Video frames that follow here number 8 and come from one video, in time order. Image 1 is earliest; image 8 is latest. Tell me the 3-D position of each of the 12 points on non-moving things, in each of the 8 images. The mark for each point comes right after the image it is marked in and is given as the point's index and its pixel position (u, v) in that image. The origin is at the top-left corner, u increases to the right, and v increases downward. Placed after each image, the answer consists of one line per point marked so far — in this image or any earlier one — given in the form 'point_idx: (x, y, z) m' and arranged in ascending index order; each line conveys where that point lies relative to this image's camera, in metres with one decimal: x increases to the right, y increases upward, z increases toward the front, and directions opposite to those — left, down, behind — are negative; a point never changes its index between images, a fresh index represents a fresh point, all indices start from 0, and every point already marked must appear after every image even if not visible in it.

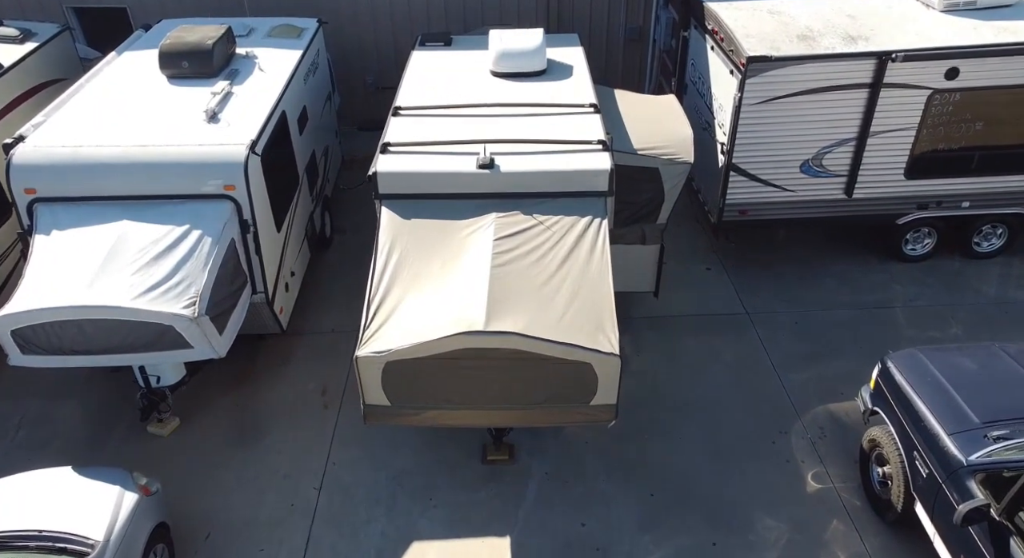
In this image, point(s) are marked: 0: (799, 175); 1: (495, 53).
0: (+3.1, +1.1, +7.7) m
1: (-0.2, +2.4, +7.5) m
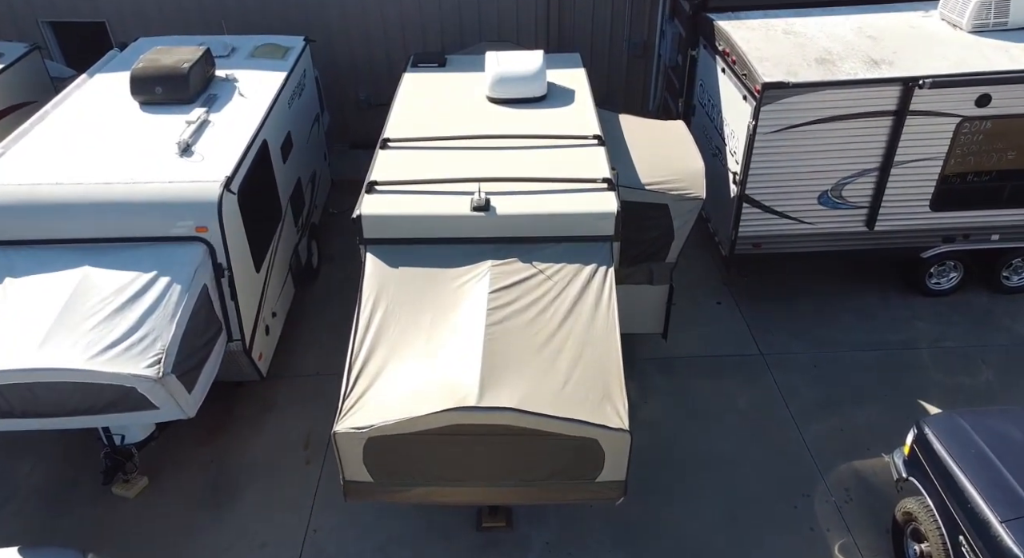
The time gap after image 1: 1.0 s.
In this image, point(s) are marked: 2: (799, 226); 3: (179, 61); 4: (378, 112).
0: (+3.1, +0.7, +7.2) m
1: (-0.2, +2.0, +7.0) m
2: (+2.9, +0.6, +7.3) m
3: (-3.3, +2.2, +7.0) m
4: (-2.1, +2.6, +11.0) m
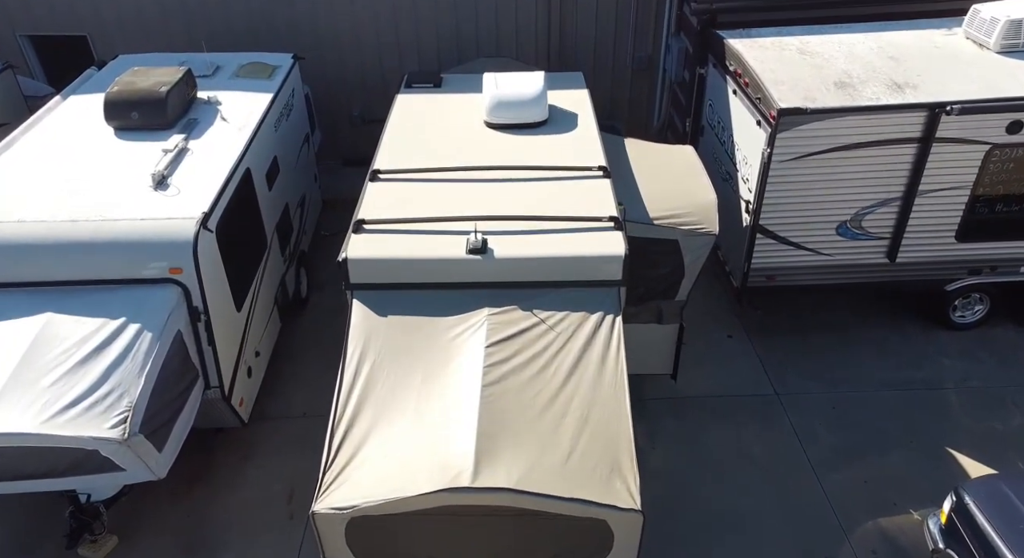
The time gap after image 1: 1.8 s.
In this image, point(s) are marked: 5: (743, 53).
0: (+3.1, +0.4, +6.7) m
1: (-0.2, +1.6, +6.6) m
2: (+2.9, +0.2, +6.9) m
3: (-3.3, +1.8, +6.6) m
4: (-2.1, +2.3, +10.6) m
5: (+2.3, +2.2, +7.1) m
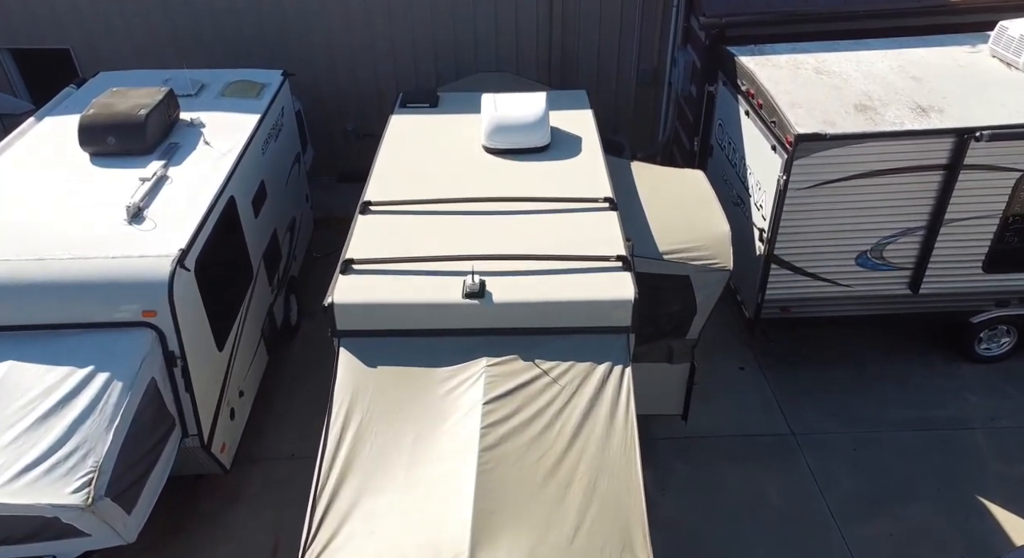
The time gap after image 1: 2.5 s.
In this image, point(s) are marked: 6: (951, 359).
0: (+3.1, +0.1, +6.4) m
1: (-0.2, +1.3, +6.2) m
2: (+2.9, -0.1, +6.5) m
3: (-3.3, +1.5, +6.2) m
4: (-2.1, +2.0, +10.2) m
5: (+2.3, +1.9, +6.7) m
6: (+4.3, -0.8, +7.0) m
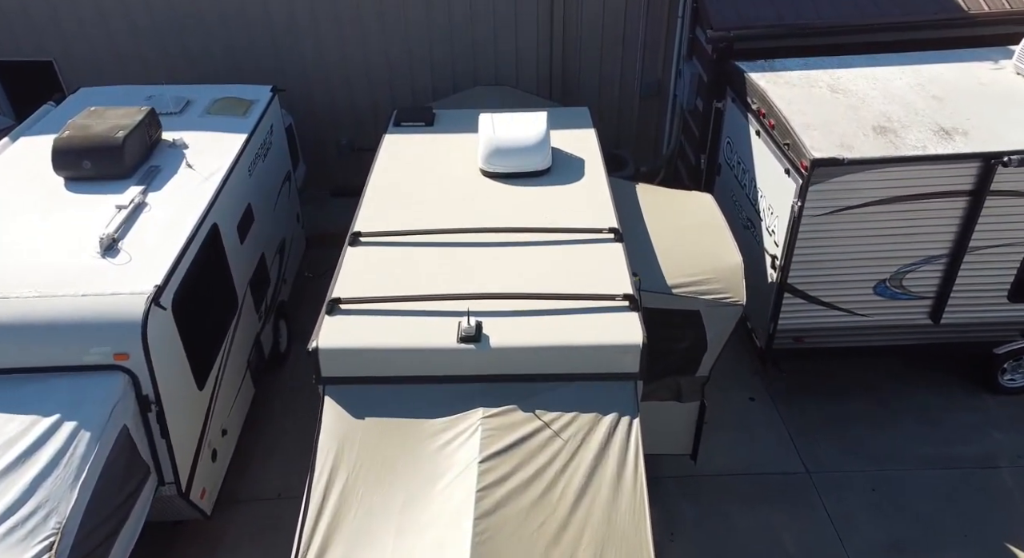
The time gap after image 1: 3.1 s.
0: (+3.1, -0.1, +6.0) m
1: (-0.2, +1.1, +5.9) m
2: (+2.9, -0.3, +6.2) m
3: (-3.3, +1.3, +5.9) m
4: (-2.1, +1.7, +9.9) m
5: (+2.3, +1.7, +6.4) m
6: (+4.3, -1.0, +6.6) m
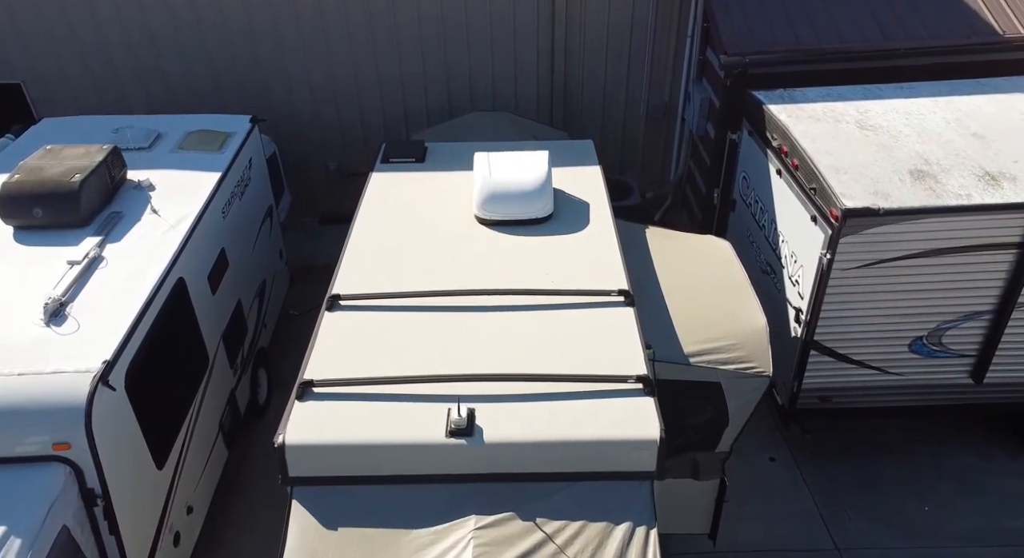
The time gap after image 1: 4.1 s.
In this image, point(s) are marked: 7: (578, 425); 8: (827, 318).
0: (+3.0, -0.6, +5.5) m
1: (-0.2, +0.6, +5.3) m
2: (+2.9, -0.8, +5.6) m
3: (-3.3, +0.8, +5.3) m
4: (-2.1, +1.2, +9.3) m
5: (+2.3, +1.2, +5.8) m
6: (+4.3, -1.5, +6.1) m
7: (+0.3, -0.7, +3.6) m
8: (+2.4, -0.3, +5.3) m
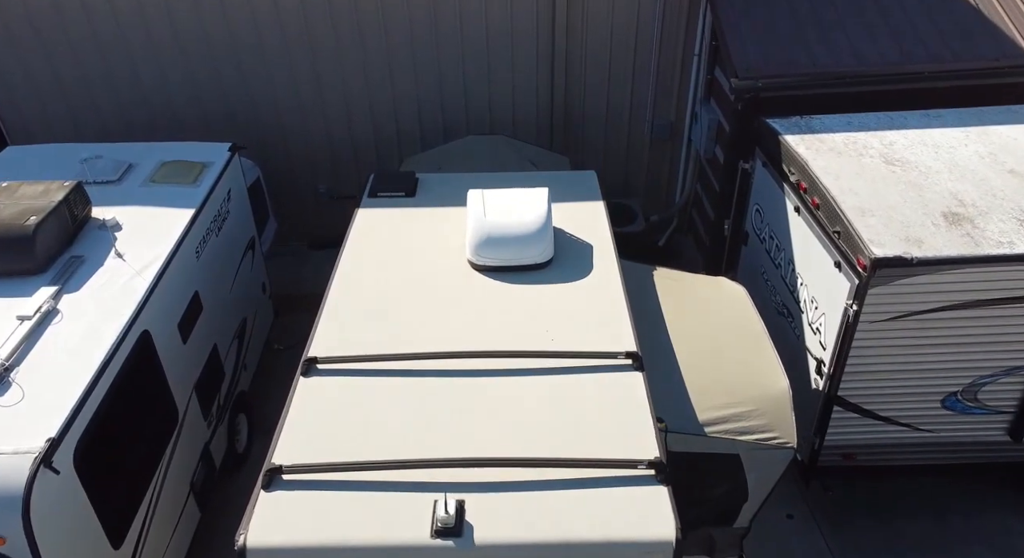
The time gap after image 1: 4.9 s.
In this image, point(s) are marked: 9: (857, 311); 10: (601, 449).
0: (+3.0, -0.9, +5.0) m
1: (-0.3, +0.3, +4.9) m
2: (+2.9, -1.1, +5.1) m
3: (-3.3, +0.5, +4.9) m
4: (-2.1, +0.9, +8.9) m
5: (+2.2, +0.9, +5.4) m
6: (+4.3, -1.8, +5.6) m
7: (+0.3, -1.1, +3.2) m
8: (+2.3, -0.6, +4.8) m
9: (+2.2, -0.2, +4.6) m
10: (+0.4, -0.8, +3.5) m
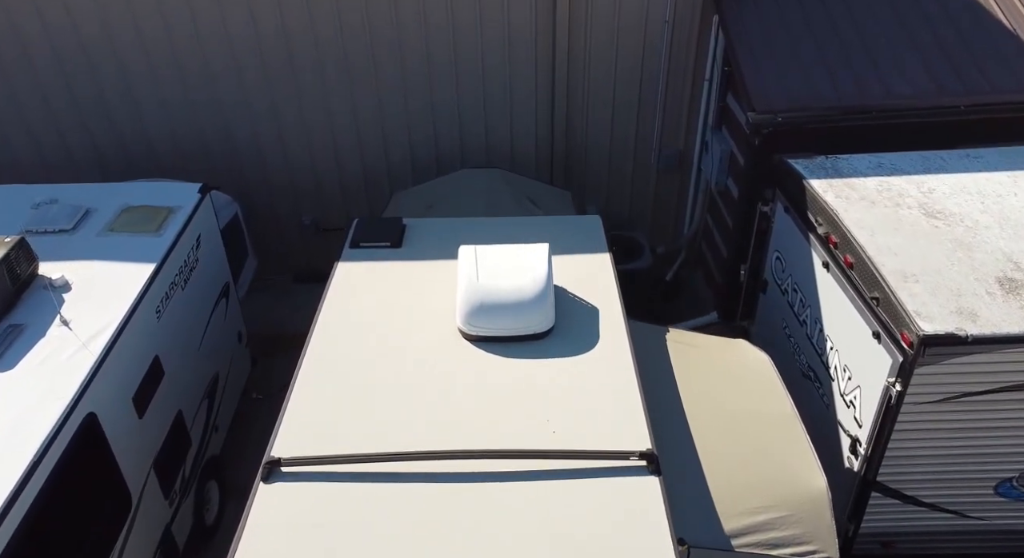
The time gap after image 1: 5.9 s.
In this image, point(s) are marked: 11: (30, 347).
0: (+3.0, -1.4, +4.4) m
1: (-0.3, -0.1, +4.3) m
2: (+2.9, -1.6, +4.6) m
3: (-3.4, 0.0, +4.3) m
4: (-2.2, +0.4, +8.3) m
5: (+2.2, +0.5, +4.8) m
6: (+4.2, -2.3, +5.0) m
7: (+0.3, -1.5, +2.6) m
8: (+2.3, -1.1, +4.3) m
9: (+2.2, -0.6, +4.0) m
10: (+0.4, -1.3, +3.0) m
11: (-2.9, -0.4, +4.3) m
